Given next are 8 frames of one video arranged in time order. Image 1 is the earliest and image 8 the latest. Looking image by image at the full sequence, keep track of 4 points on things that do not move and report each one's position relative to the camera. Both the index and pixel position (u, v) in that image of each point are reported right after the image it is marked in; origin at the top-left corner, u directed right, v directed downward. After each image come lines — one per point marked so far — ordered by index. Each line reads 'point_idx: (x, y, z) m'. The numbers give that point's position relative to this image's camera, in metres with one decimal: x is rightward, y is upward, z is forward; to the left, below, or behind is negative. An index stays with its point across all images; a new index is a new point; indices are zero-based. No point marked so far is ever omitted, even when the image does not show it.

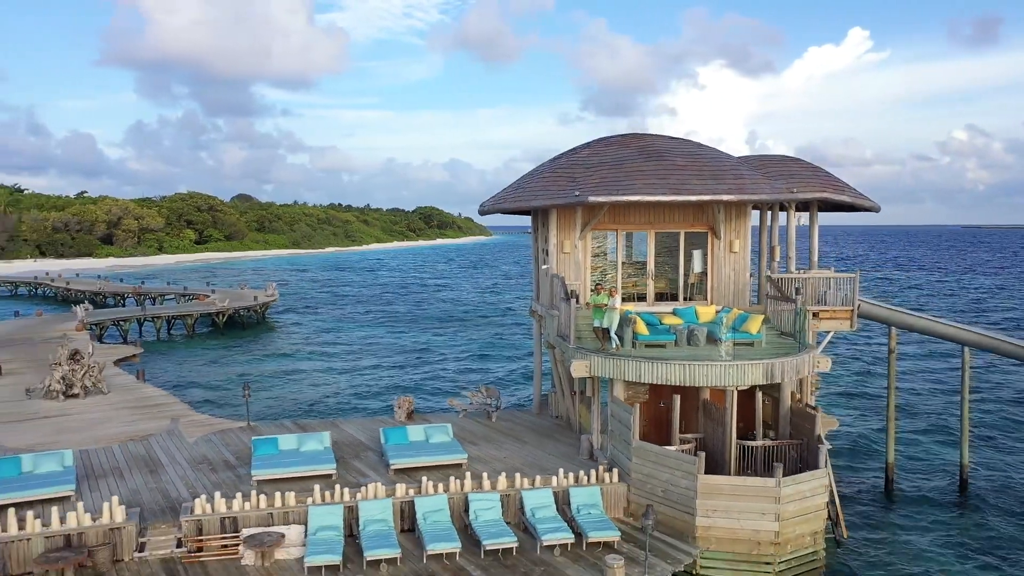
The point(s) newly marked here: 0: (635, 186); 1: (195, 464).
0: (+1.2, +1.0, +7.8) m
1: (-3.0, -1.6, +7.7) m
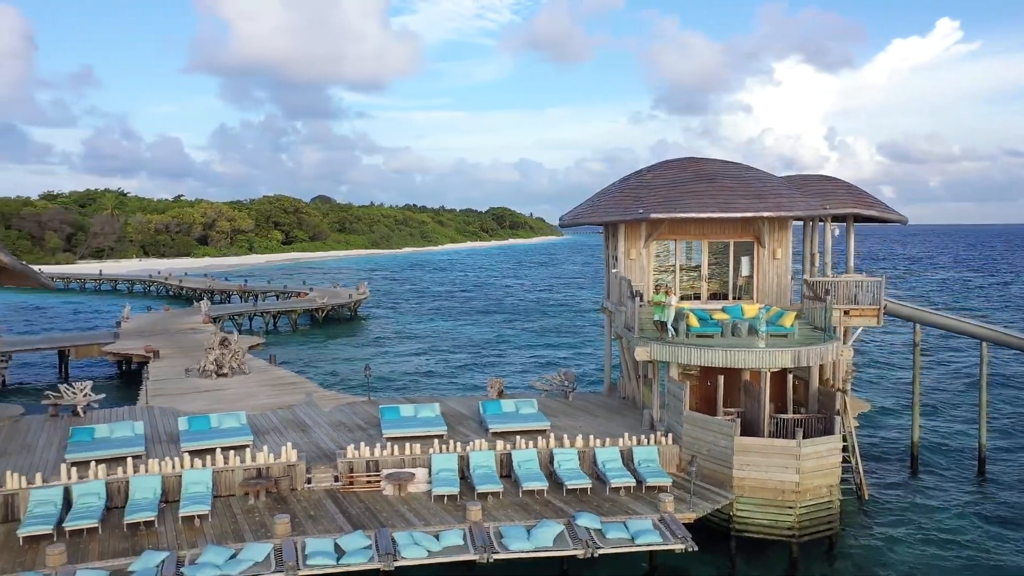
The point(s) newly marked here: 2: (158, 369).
0: (+2.1, +1.0, +9.5) m
1: (-2.1, -1.6, +9.7) m
2: (-5.9, -1.3, +13.4) m
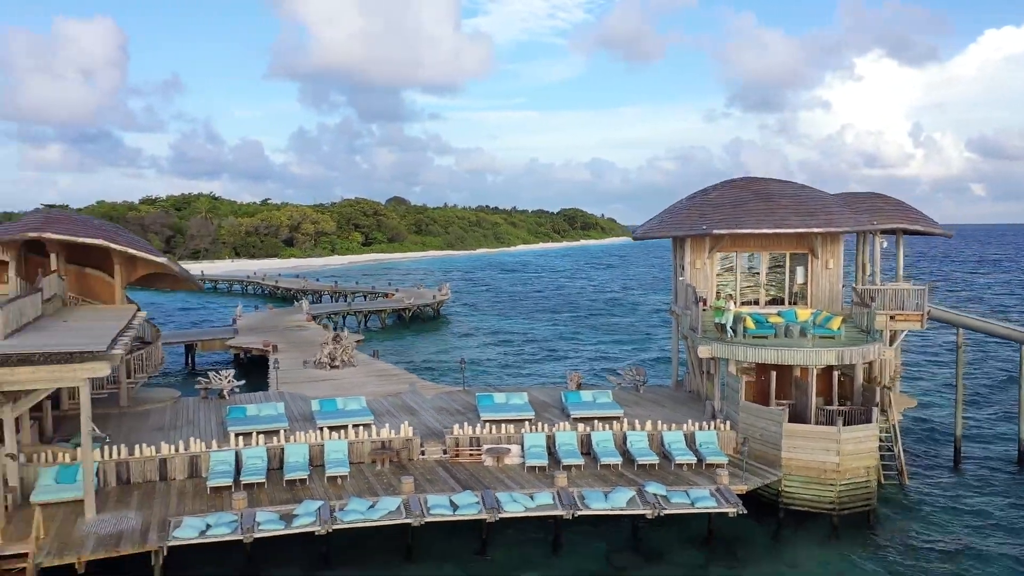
0: (+3.2, +0.9, +10.8) m
1: (-1.0, -1.7, +11.4) m
2: (-4.4, -1.4, +15.4) m
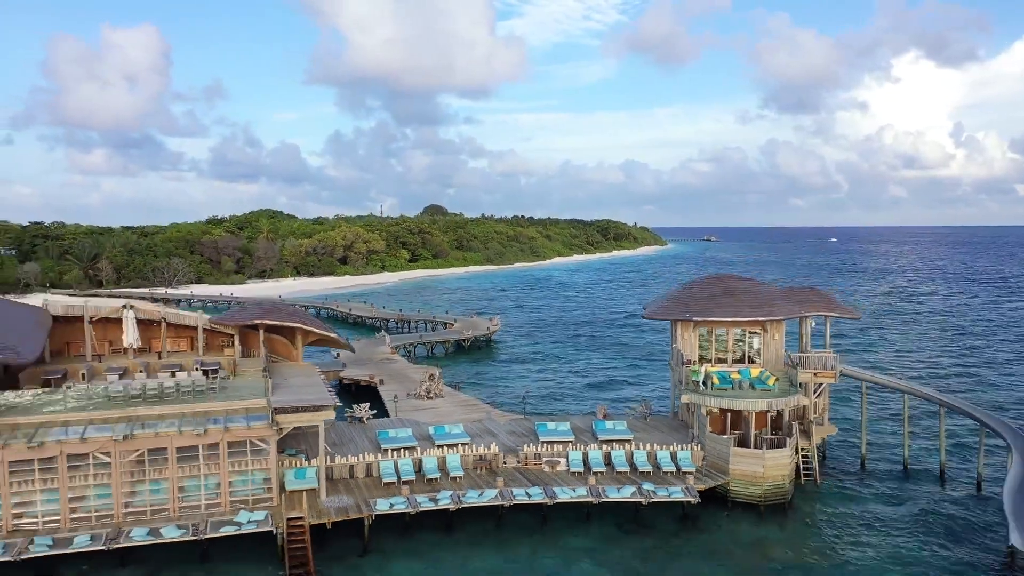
0: (+4.2, -0.5, +16.3) m
1: (0.0, -3.1, +17.1) m
2: (-3.3, -2.7, +21.2) m
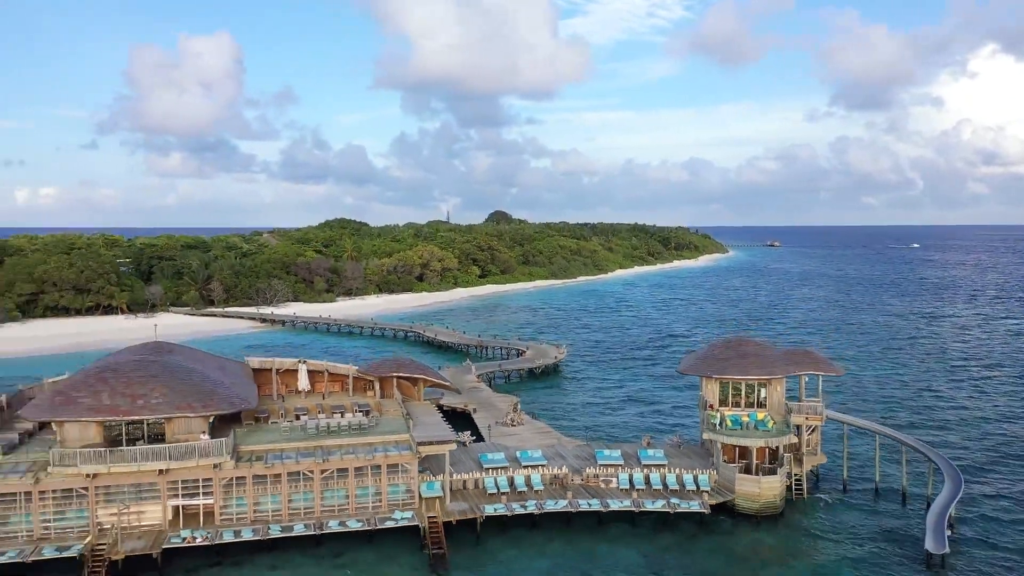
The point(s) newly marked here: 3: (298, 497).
0: (+6.0, -2.2, +21.9) m
1: (+1.9, -4.8, +23.0) m
2: (-1.1, -4.5, +27.3) m
3: (-5.0, -4.9, +18.8) m
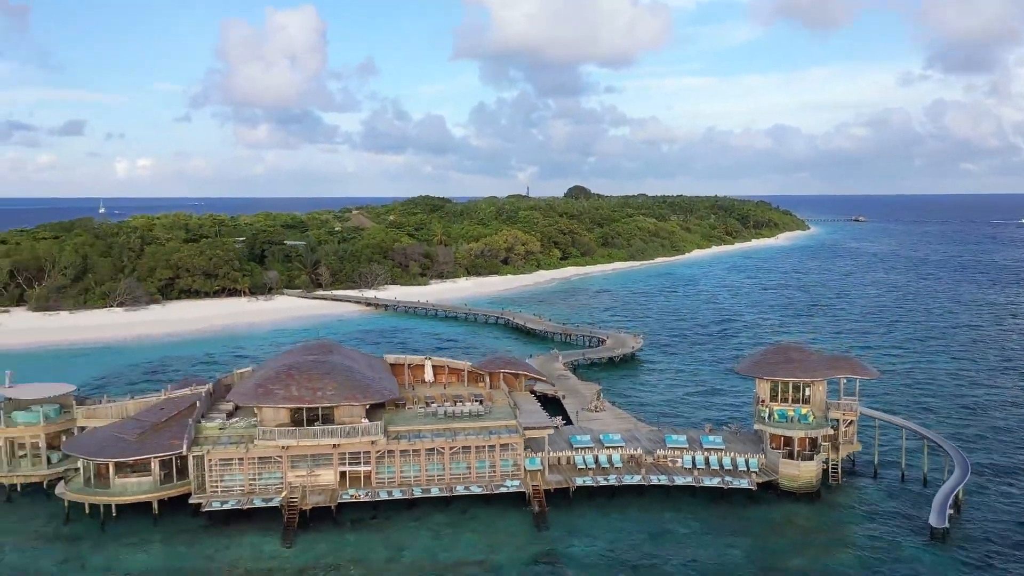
0: (+8.8, -2.8, +26.5) m
1: (+4.8, -5.3, +28.0) m
2: (+2.3, -4.7, +32.6) m
3: (-2.4, -5.5, +24.6) m
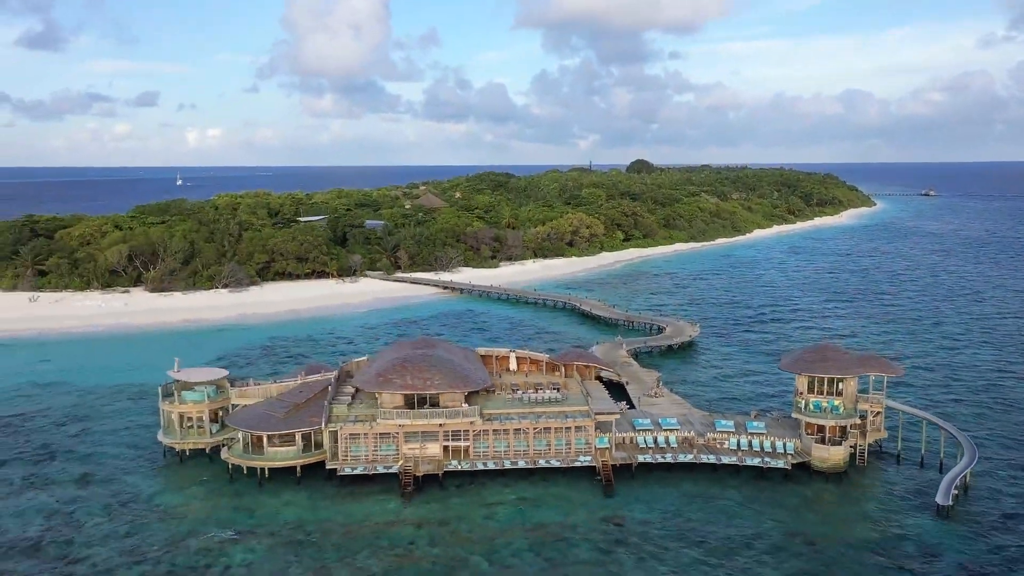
0: (+11.6, -3.1, +30.8) m
1: (+7.7, -5.5, +32.7) m
2: (+5.6, -4.8, +37.5) m
3: (+0.3, -5.8, +29.8) m
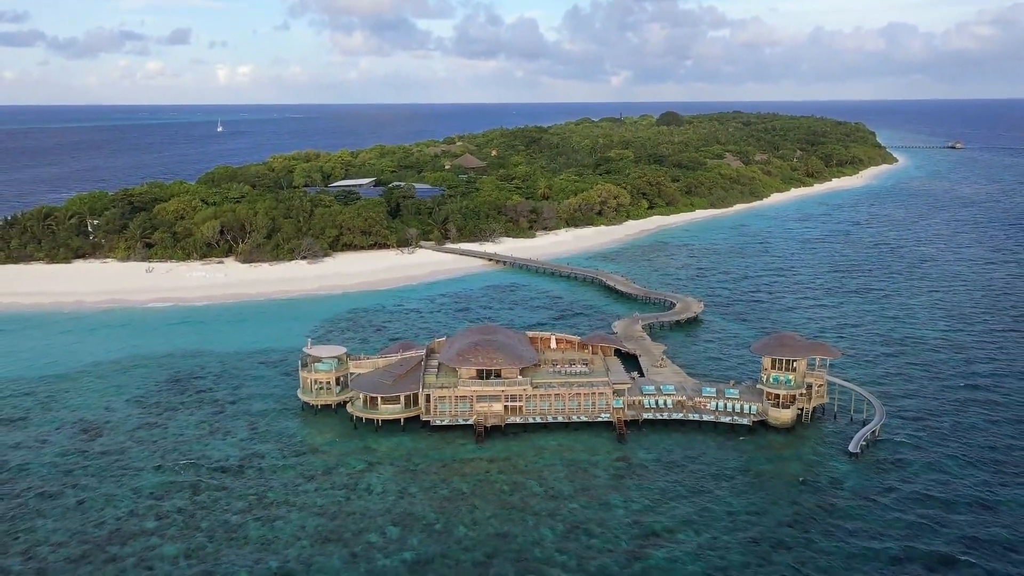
0: (+13.8, -3.4, +42.1) m
1: (+9.9, -5.6, +44.4) m
2: (+8.0, -4.5, +49.2) m
3: (+2.4, -6.1, +41.8) m
